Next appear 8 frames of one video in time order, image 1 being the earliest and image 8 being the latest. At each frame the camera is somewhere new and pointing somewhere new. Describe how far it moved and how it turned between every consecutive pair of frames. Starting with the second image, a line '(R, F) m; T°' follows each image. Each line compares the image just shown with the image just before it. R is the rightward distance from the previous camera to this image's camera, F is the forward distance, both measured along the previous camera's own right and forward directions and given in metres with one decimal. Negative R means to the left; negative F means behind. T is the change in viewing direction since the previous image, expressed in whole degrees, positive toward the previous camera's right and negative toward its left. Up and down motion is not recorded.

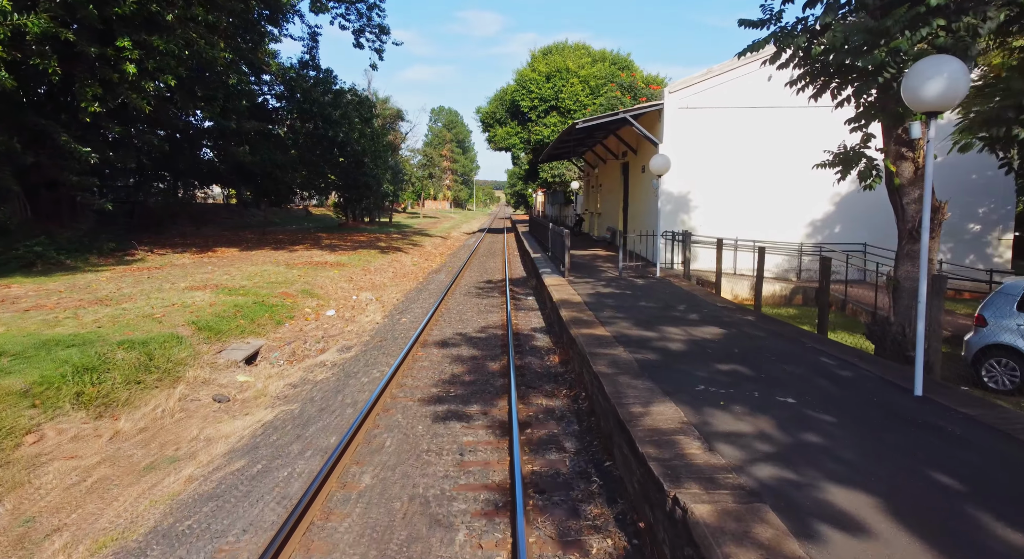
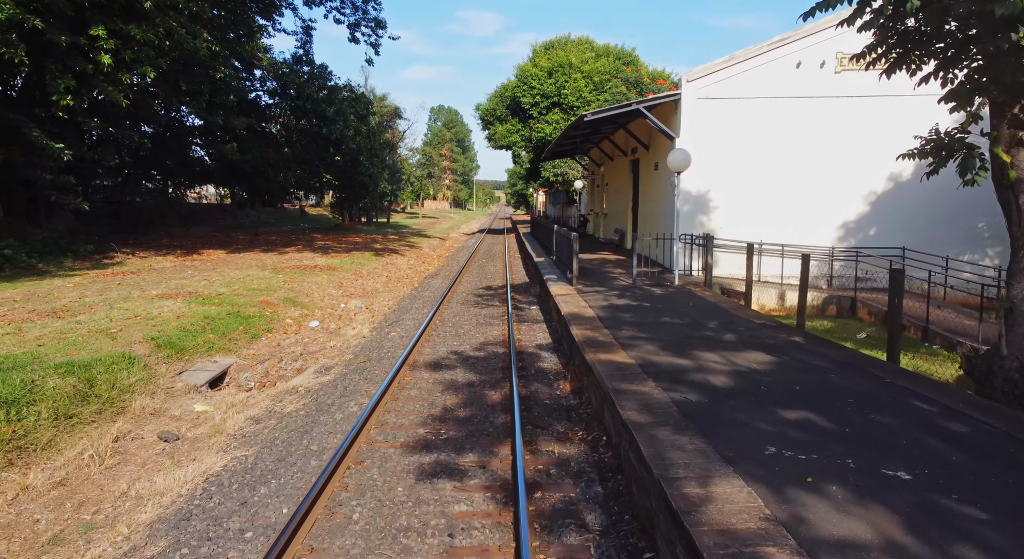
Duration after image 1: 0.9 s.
(0.0, +1.3) m; 0°
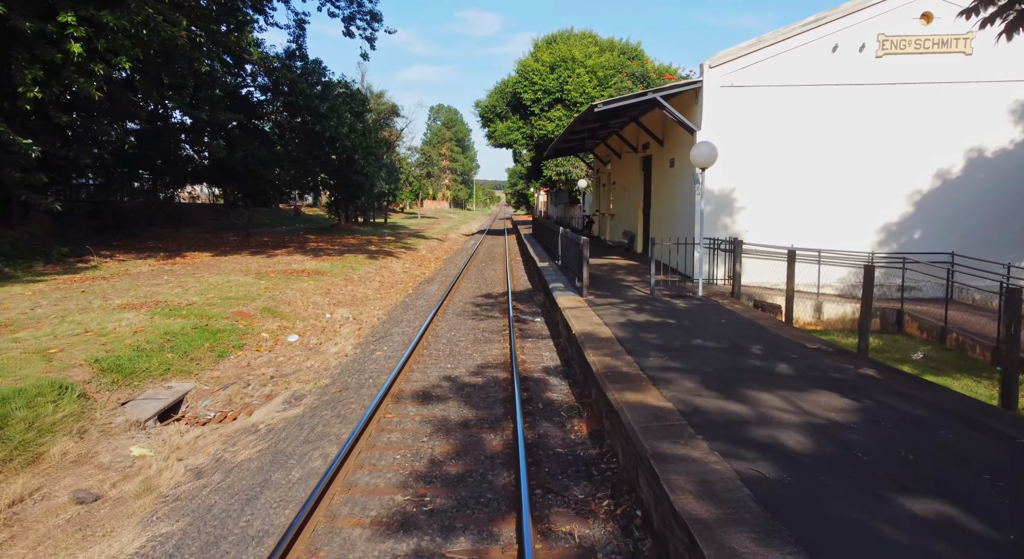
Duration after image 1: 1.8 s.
(0.0, +1.3) m; 0°
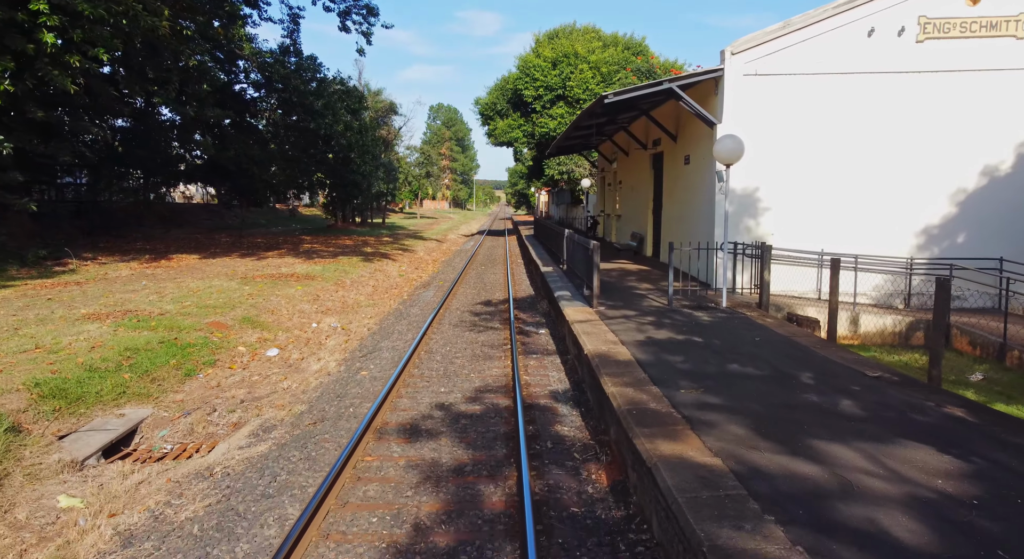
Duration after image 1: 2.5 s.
(0.0, +1.0) m; 0°
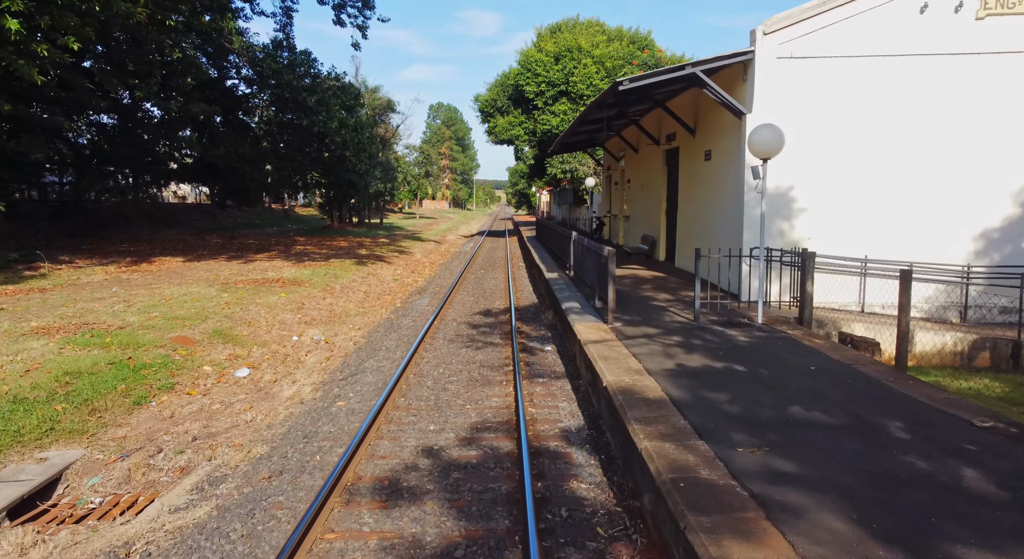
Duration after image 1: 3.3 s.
(0.0, +1.2) m; 0°
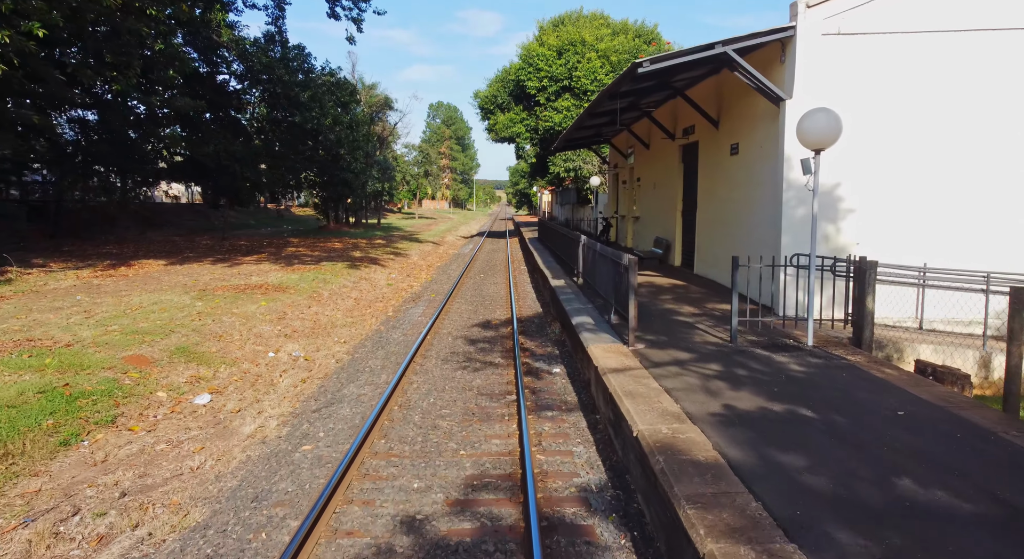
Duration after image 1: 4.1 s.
(0.0, +1.2) m; 0°
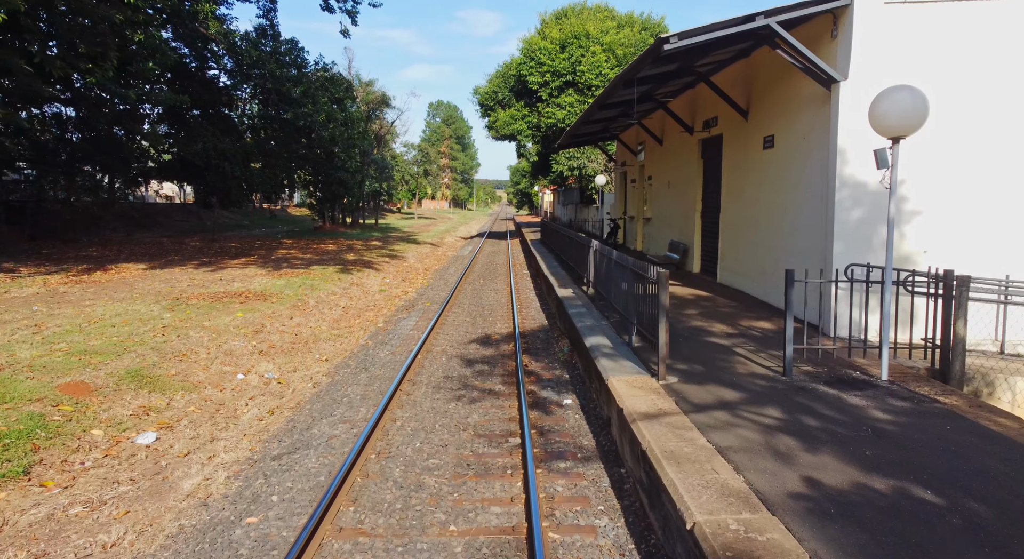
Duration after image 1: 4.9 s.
(0.0, +1.2) m; 0°
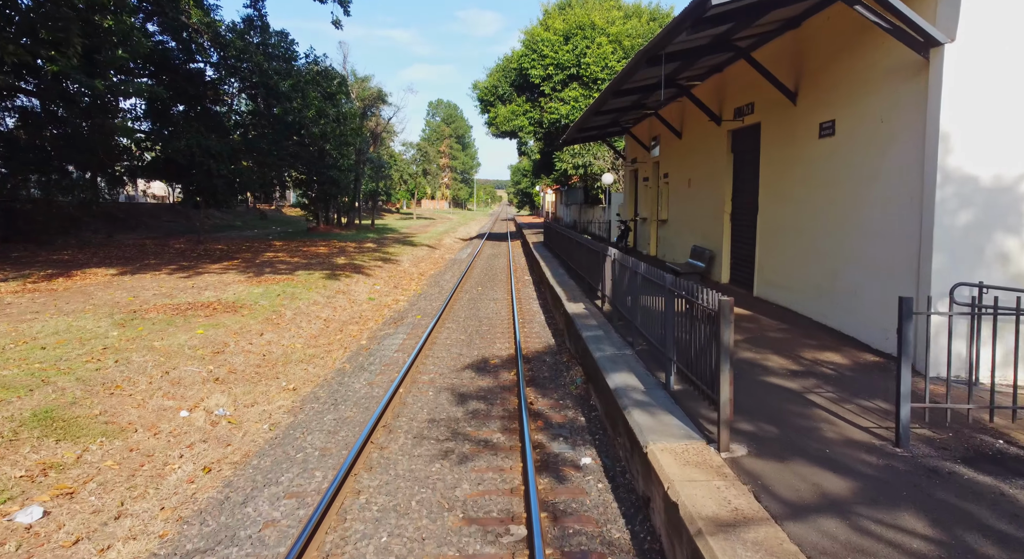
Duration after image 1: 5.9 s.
(0.0, +1.6) m; 0°
